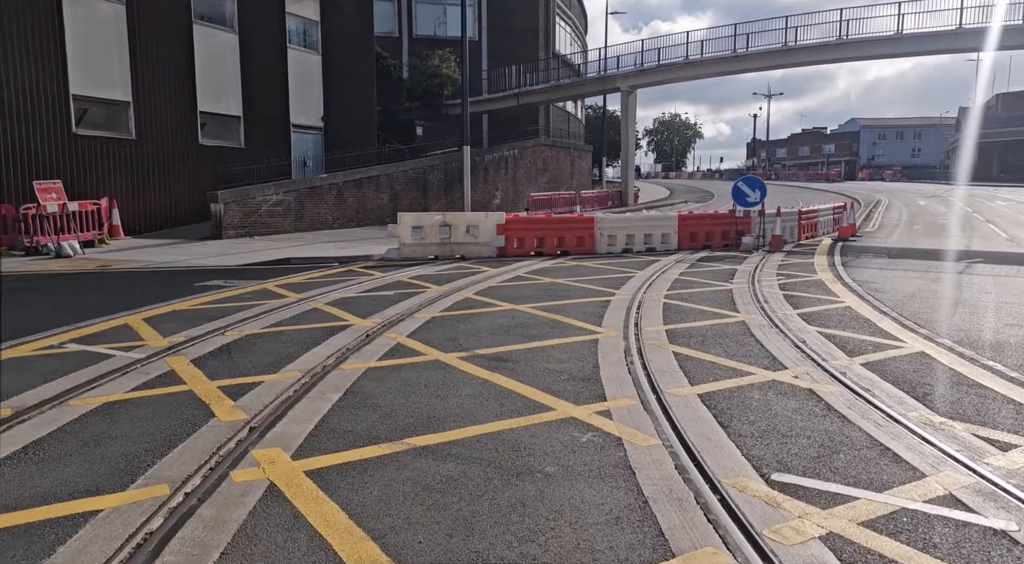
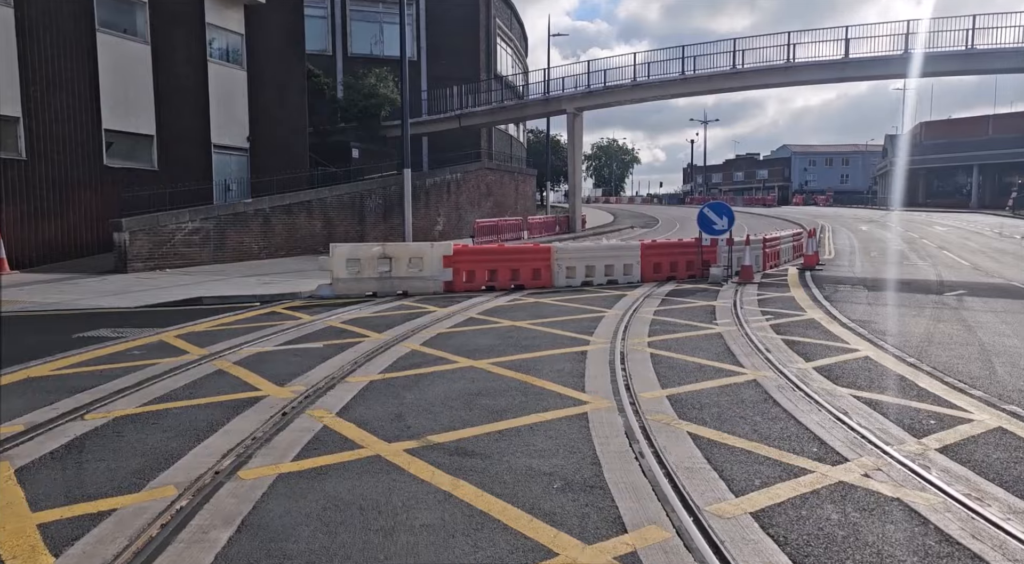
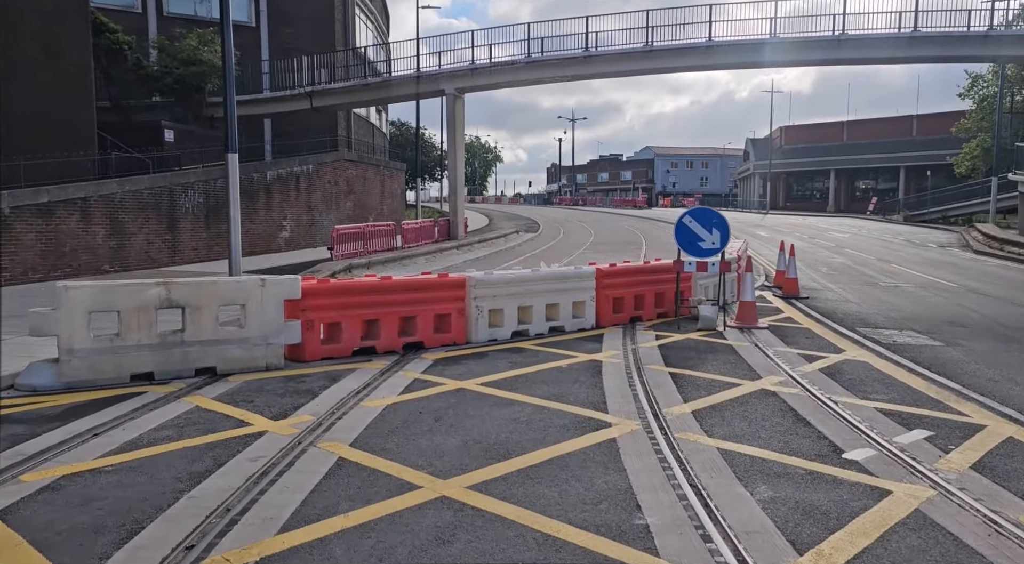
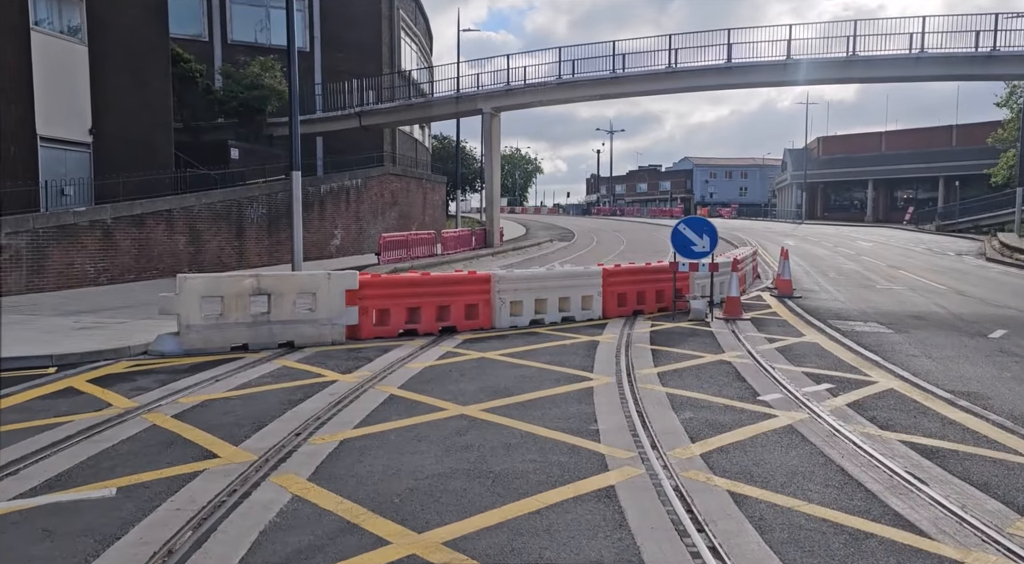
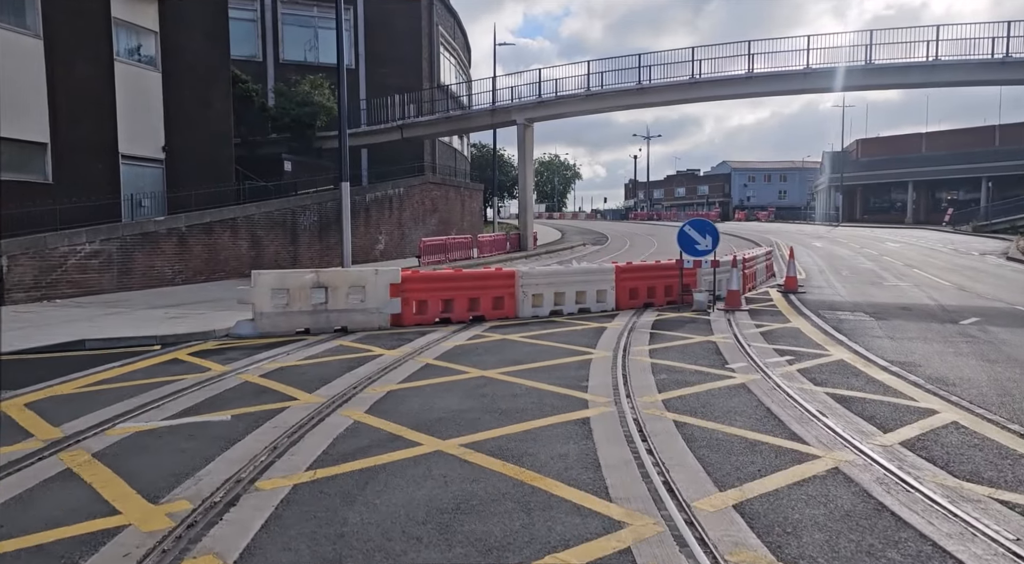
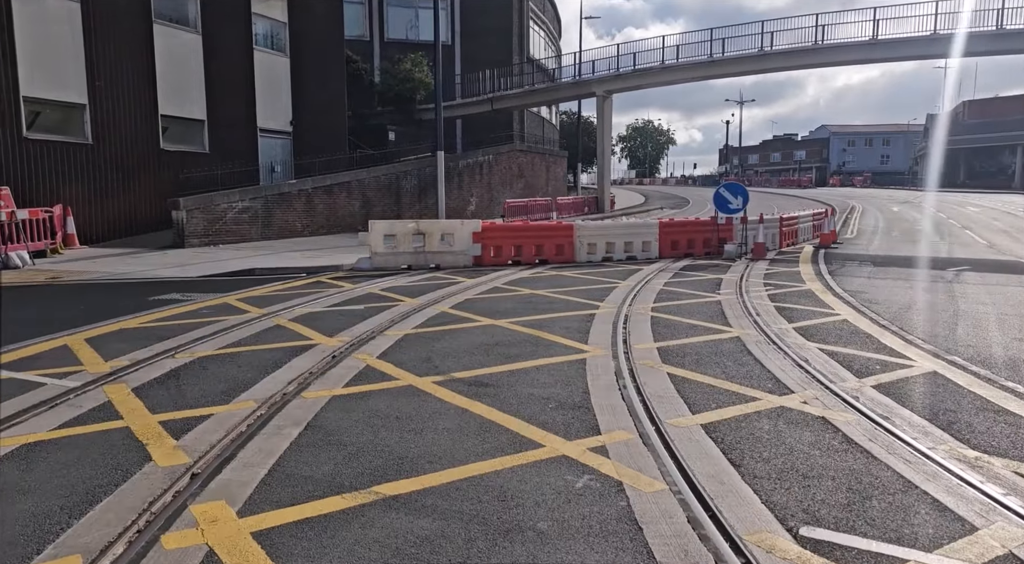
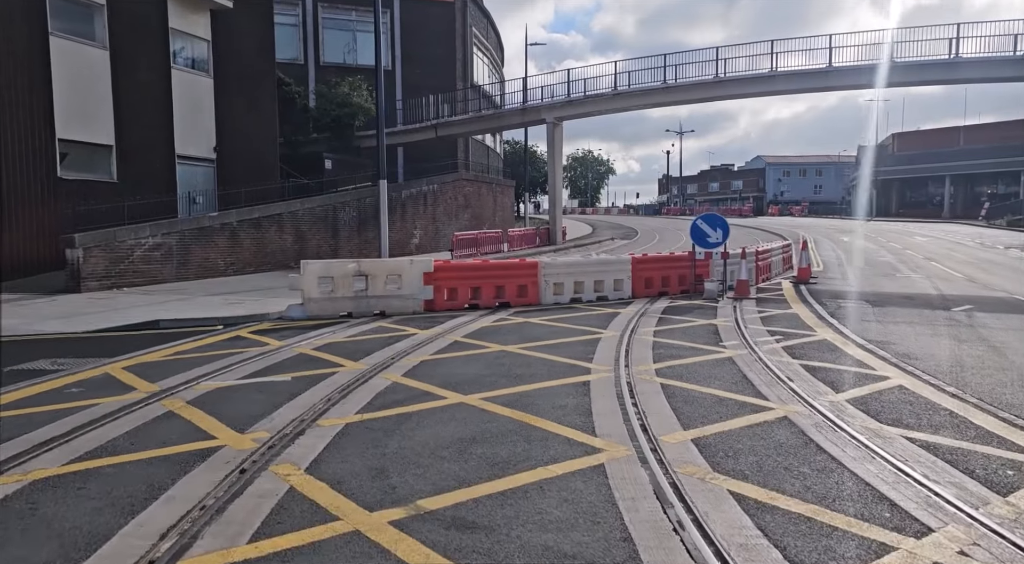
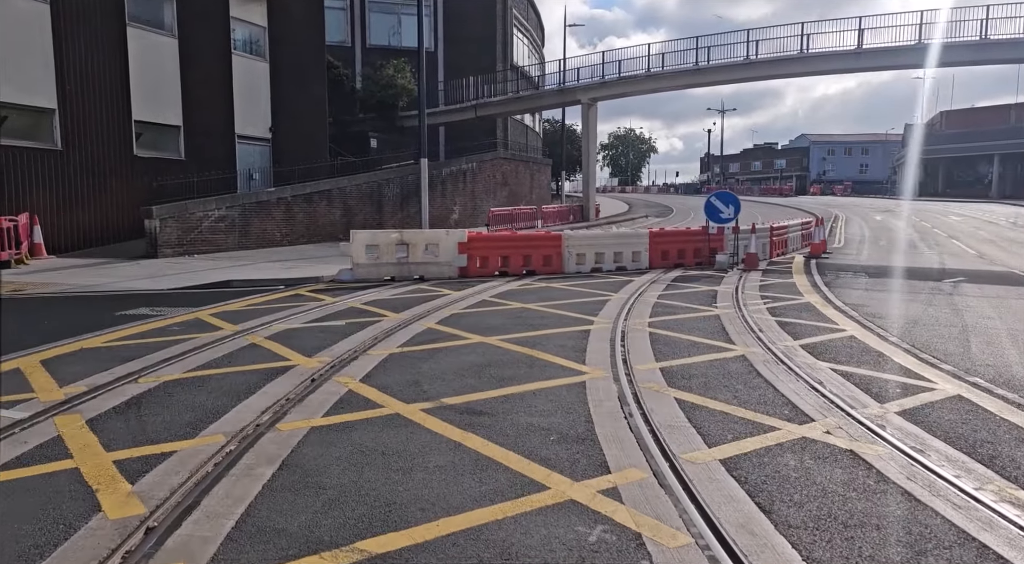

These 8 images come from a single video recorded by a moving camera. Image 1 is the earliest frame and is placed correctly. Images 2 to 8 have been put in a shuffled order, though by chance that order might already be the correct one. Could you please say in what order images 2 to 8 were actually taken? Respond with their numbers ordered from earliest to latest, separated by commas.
6, 8, 2, 7, 5, 4, 3
